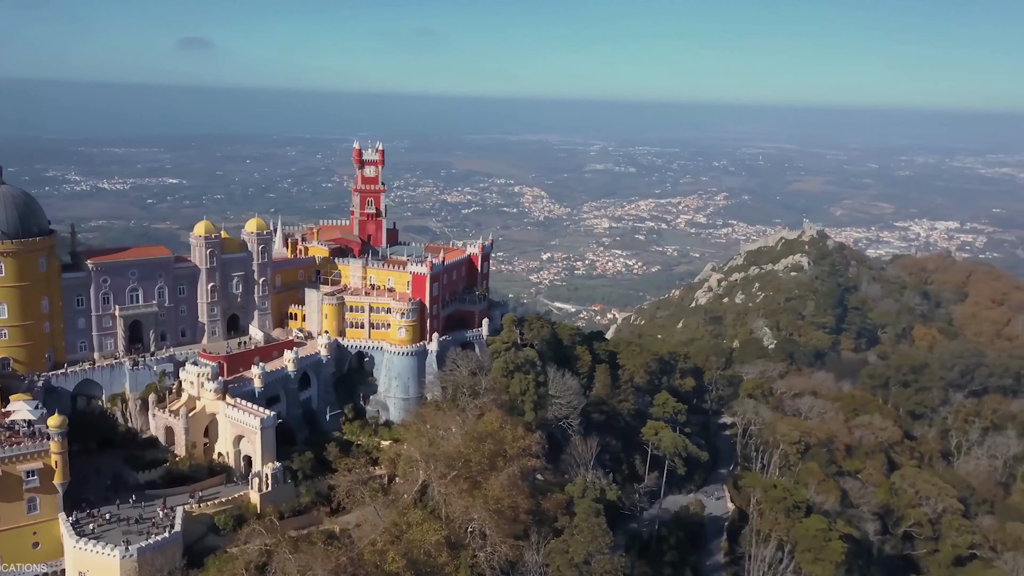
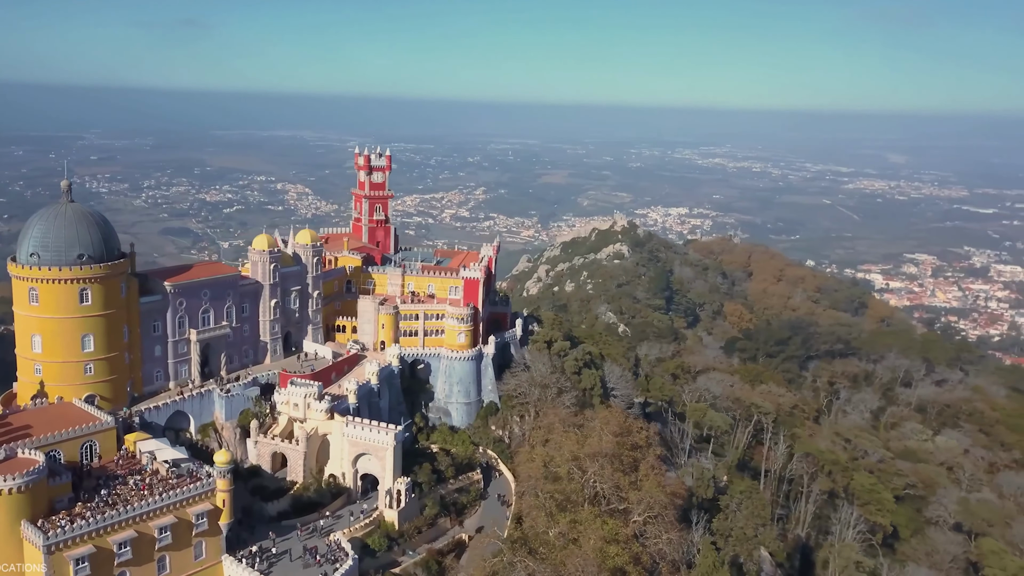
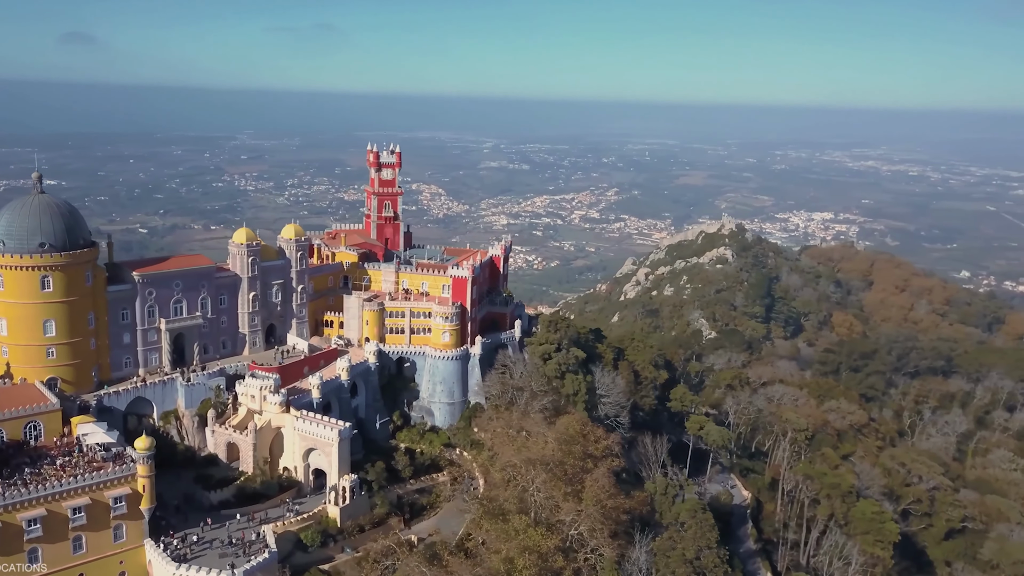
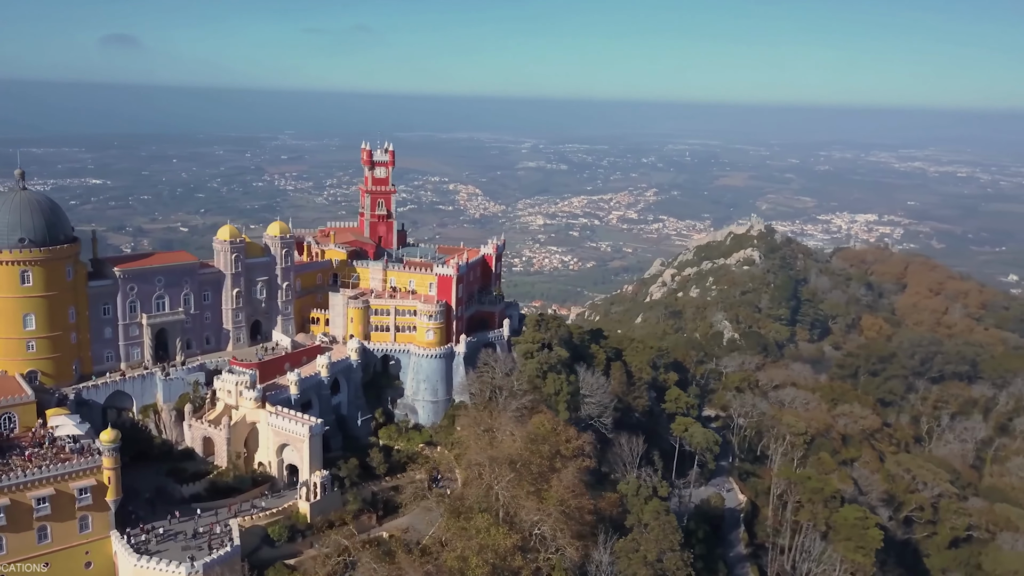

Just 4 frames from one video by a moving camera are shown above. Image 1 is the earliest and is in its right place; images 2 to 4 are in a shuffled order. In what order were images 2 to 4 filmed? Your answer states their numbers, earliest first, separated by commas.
4, 3, 2
